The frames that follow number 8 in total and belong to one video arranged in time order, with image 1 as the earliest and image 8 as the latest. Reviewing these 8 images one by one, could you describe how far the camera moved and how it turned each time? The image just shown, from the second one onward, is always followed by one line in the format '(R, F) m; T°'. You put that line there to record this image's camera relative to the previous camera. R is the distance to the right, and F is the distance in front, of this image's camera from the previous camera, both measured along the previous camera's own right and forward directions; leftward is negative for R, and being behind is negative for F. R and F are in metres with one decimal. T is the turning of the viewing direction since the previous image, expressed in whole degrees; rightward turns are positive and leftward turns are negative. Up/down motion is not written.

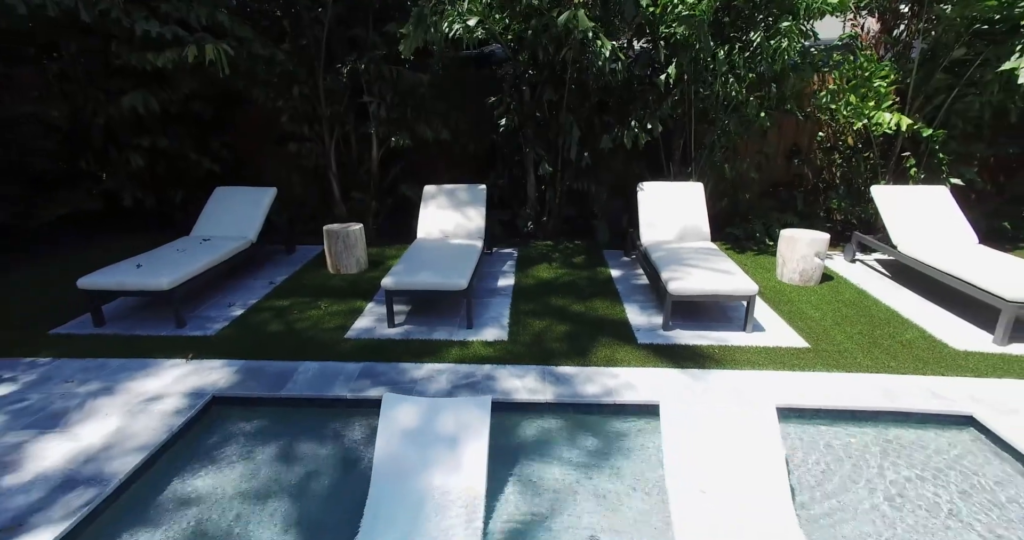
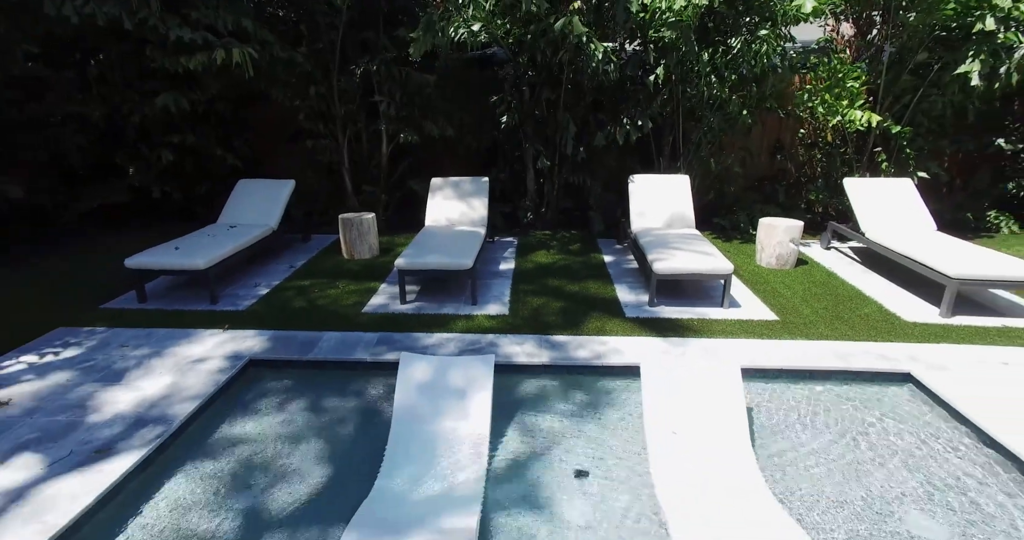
(0.0, -0.5) m; 0°
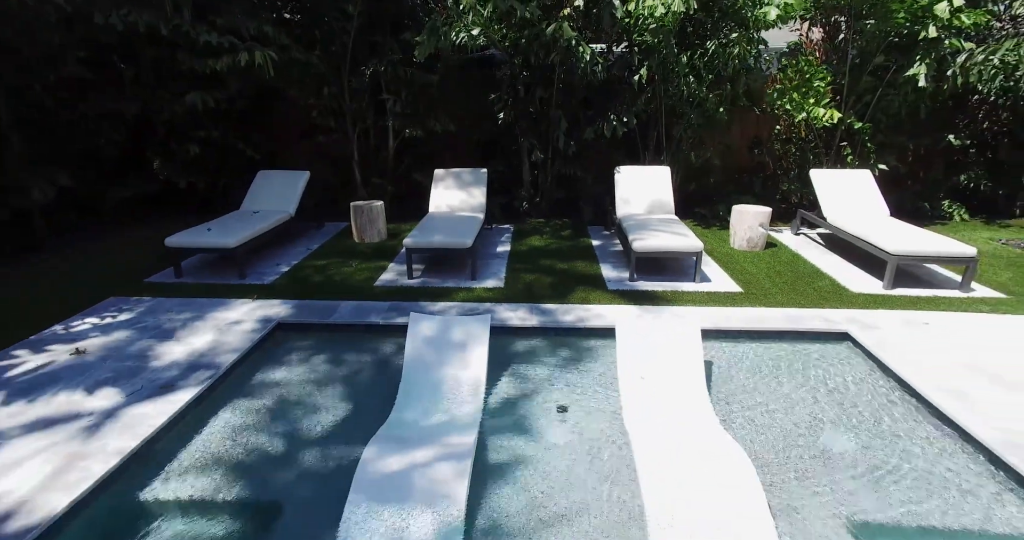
(+0.1, -0.6) m; 0°
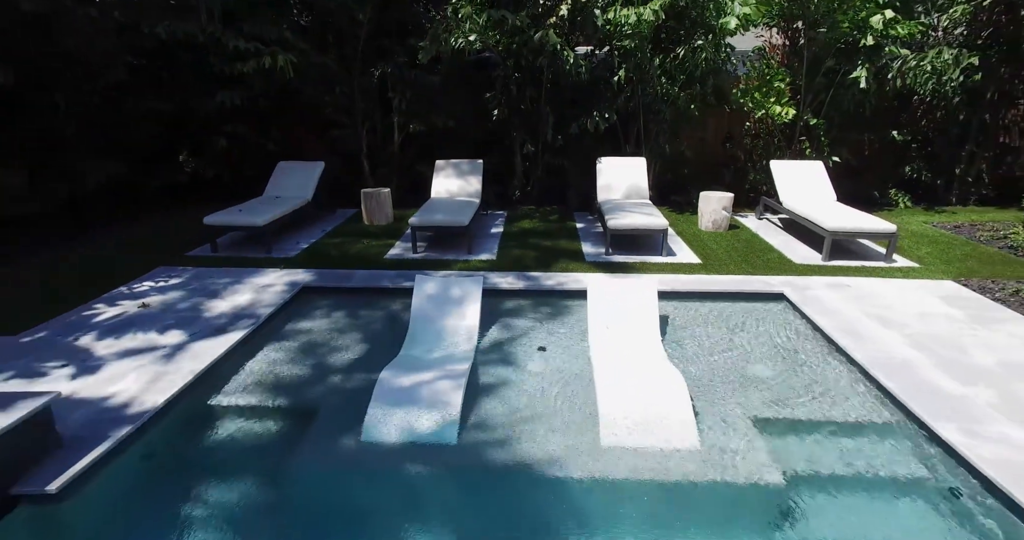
(+0.1, -0.9) m; 0°
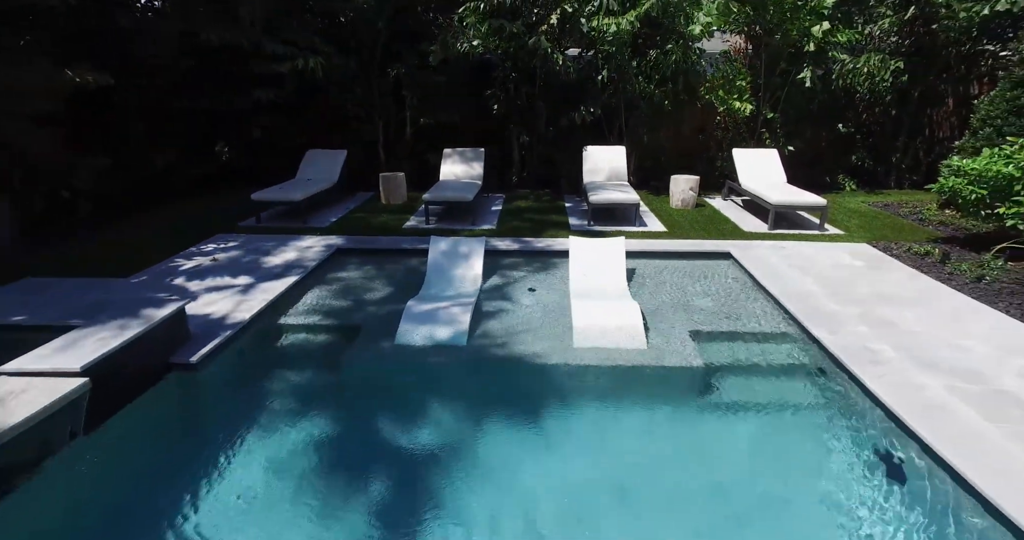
(0.0, -1.2) m; 0°
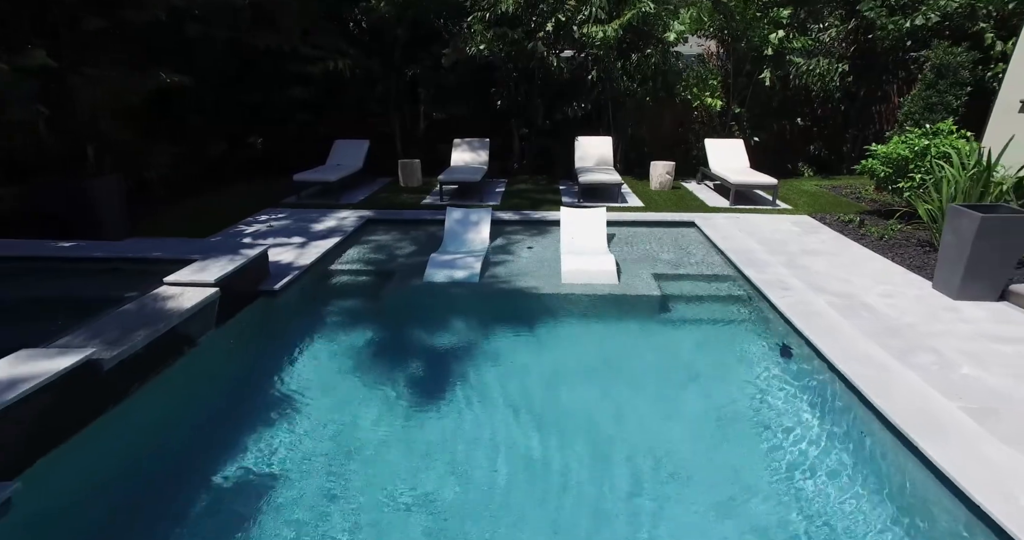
(0.0, -1.4) m; 0°
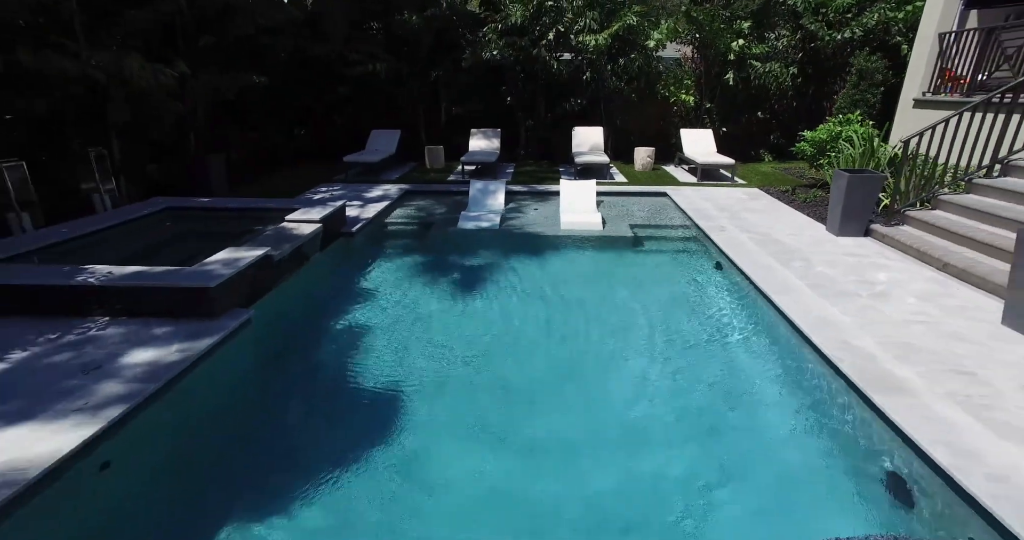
(-0.2, -2.0) m; 0°
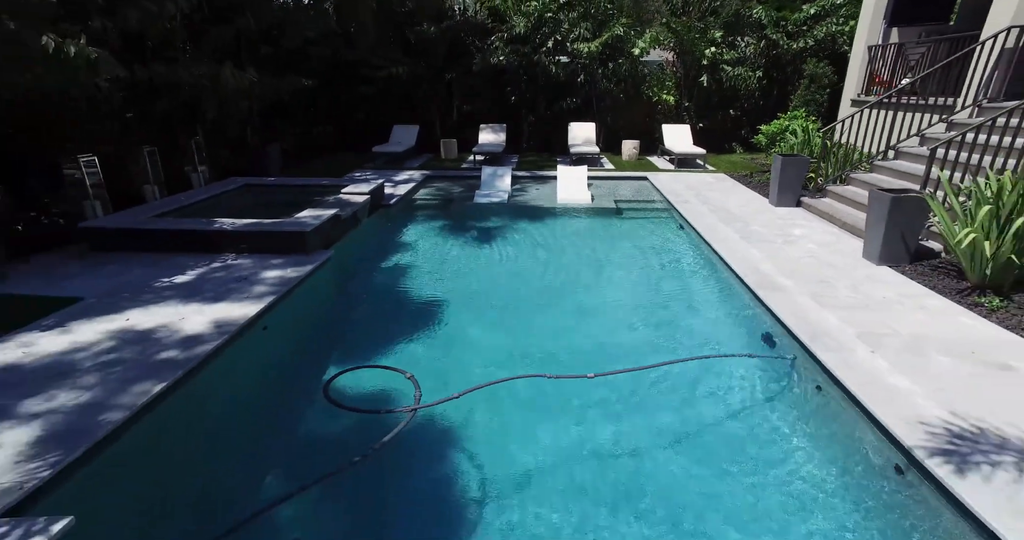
(-0.1, -1.8) m; 0°
